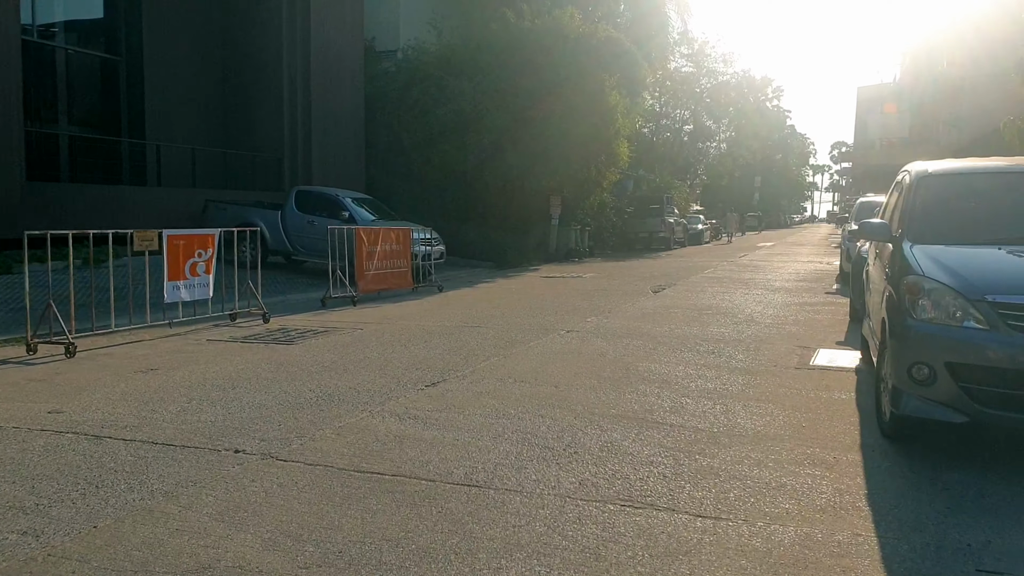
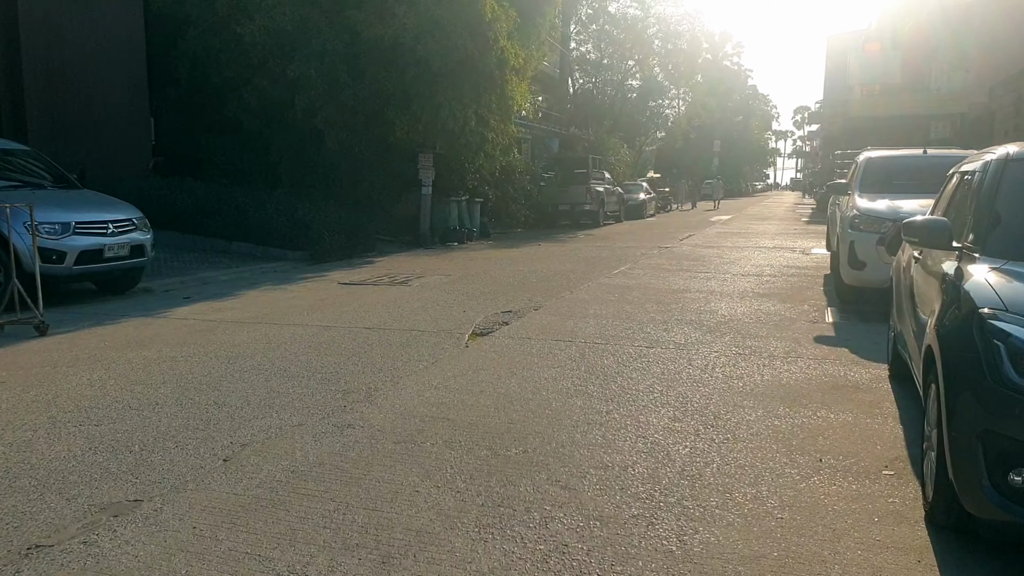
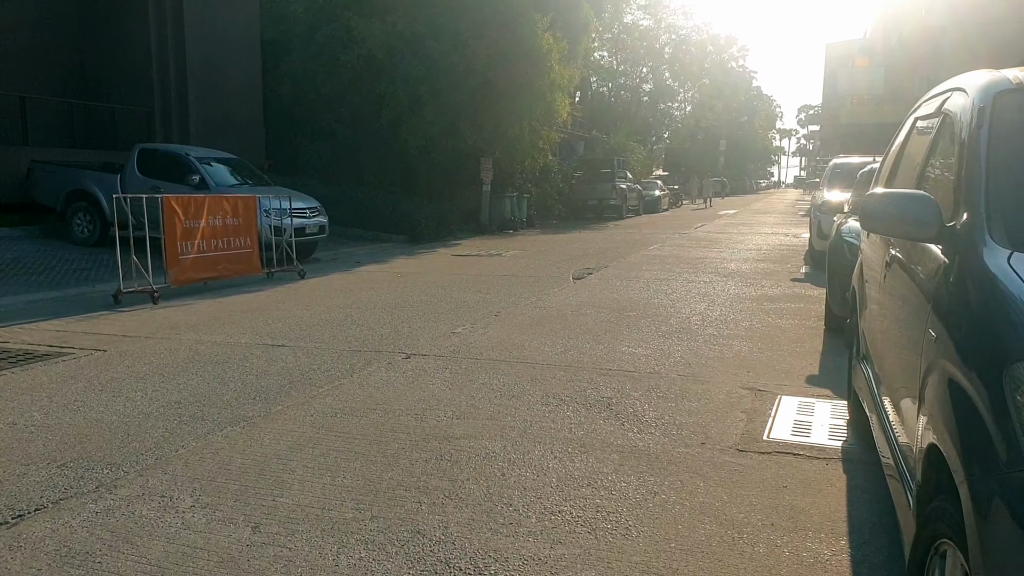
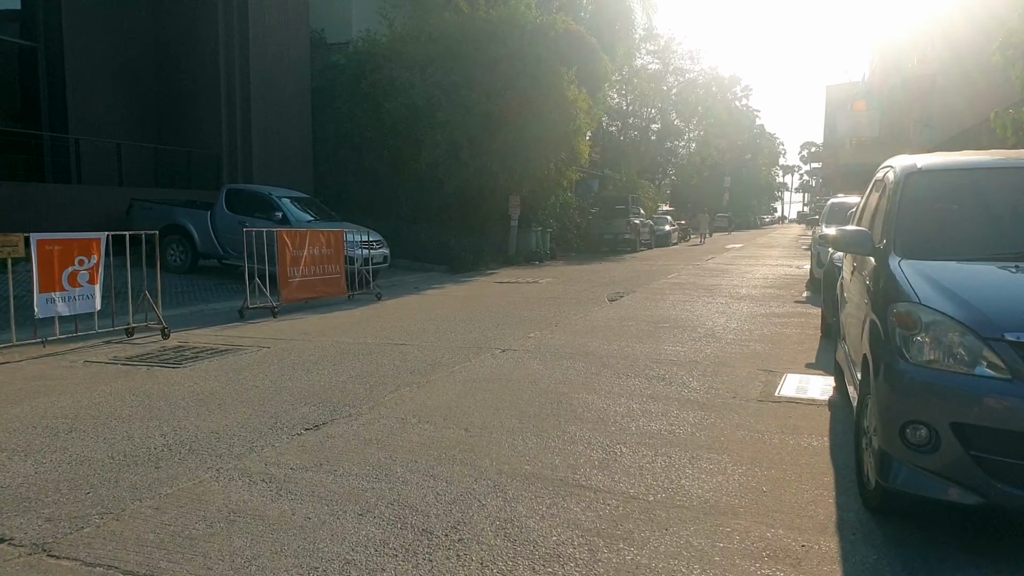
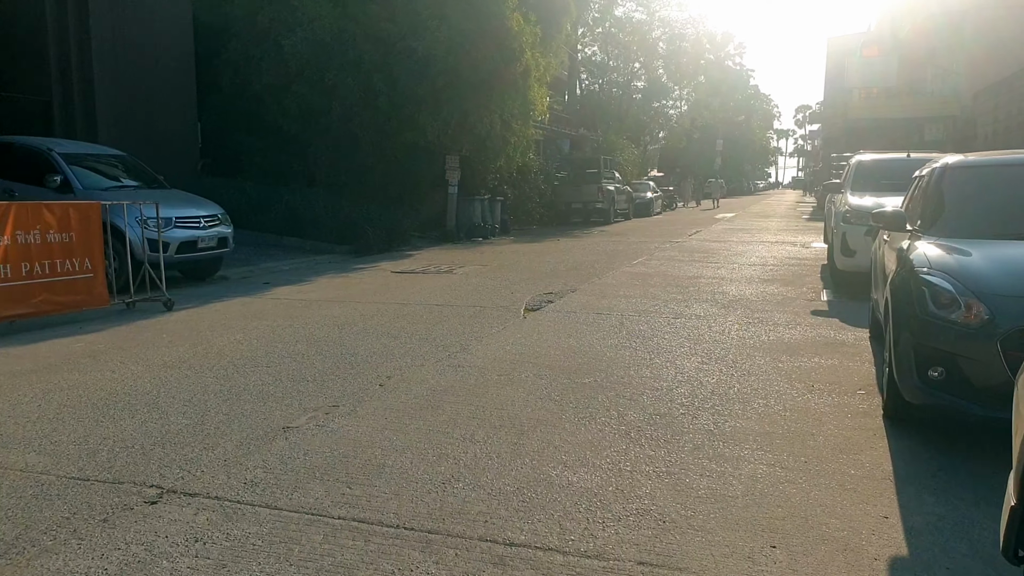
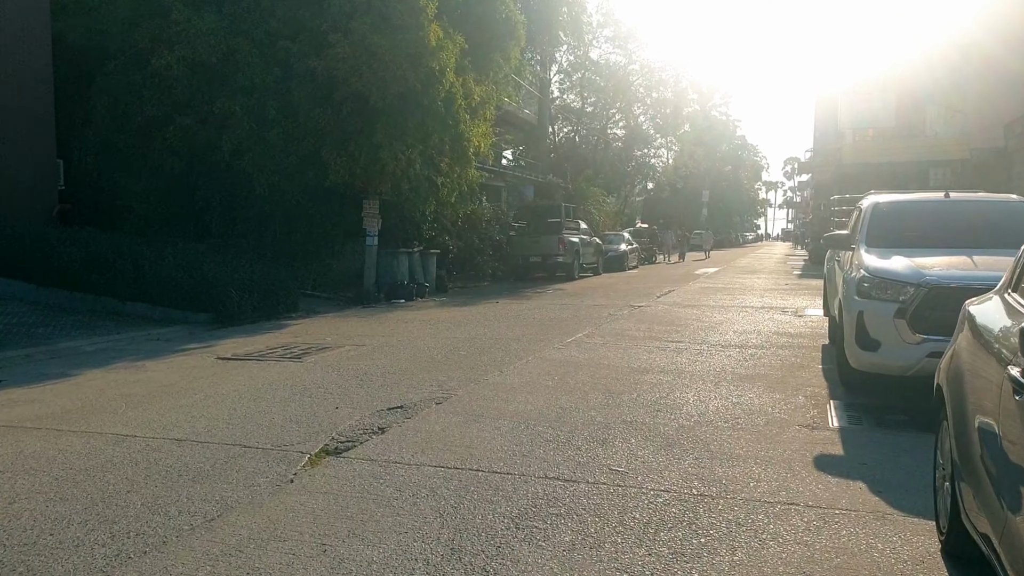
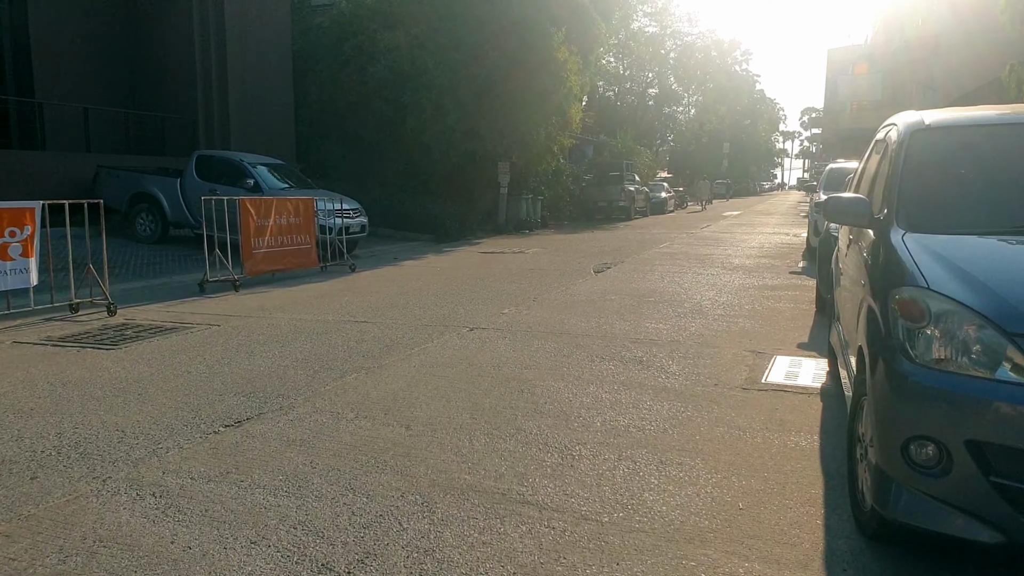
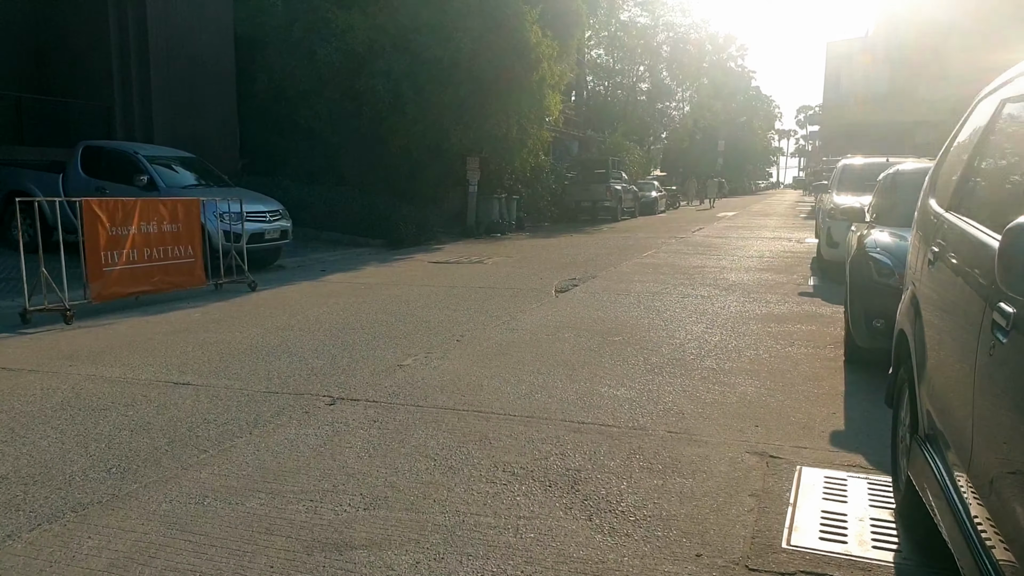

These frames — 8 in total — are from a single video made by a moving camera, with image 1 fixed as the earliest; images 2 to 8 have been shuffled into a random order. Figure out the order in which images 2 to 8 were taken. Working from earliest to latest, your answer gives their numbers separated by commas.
4, 7, 3, 8, 5, 2, 6
